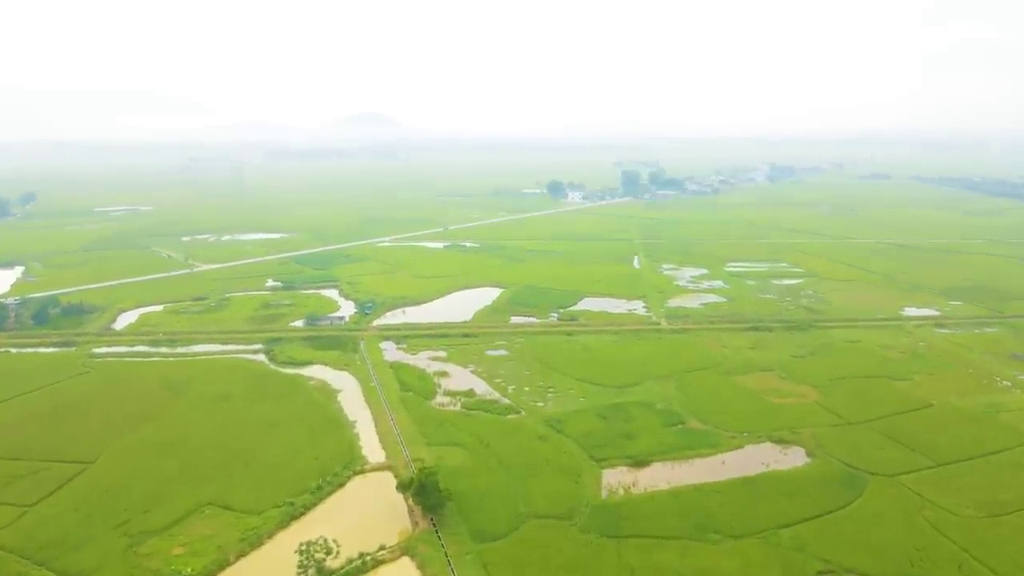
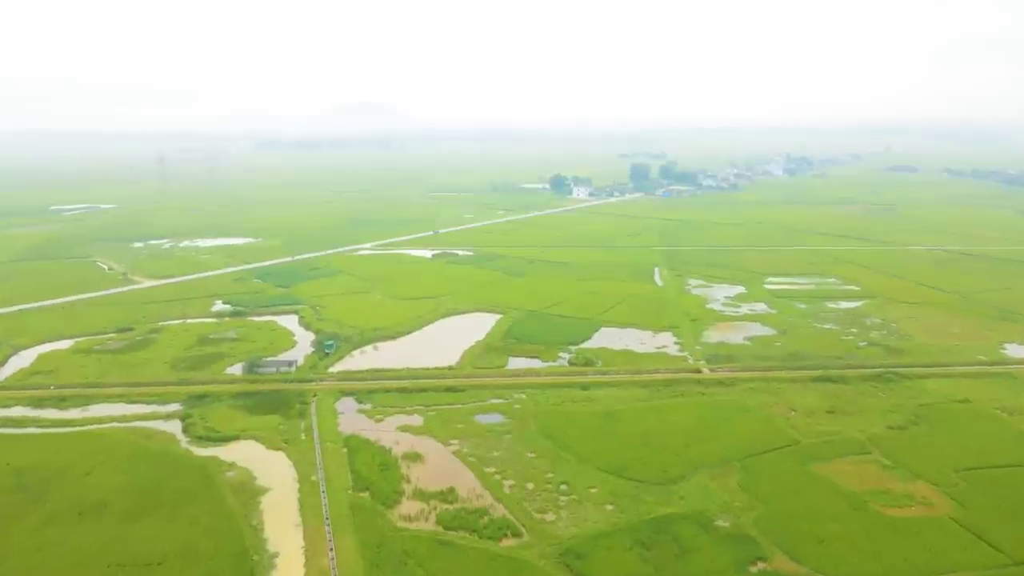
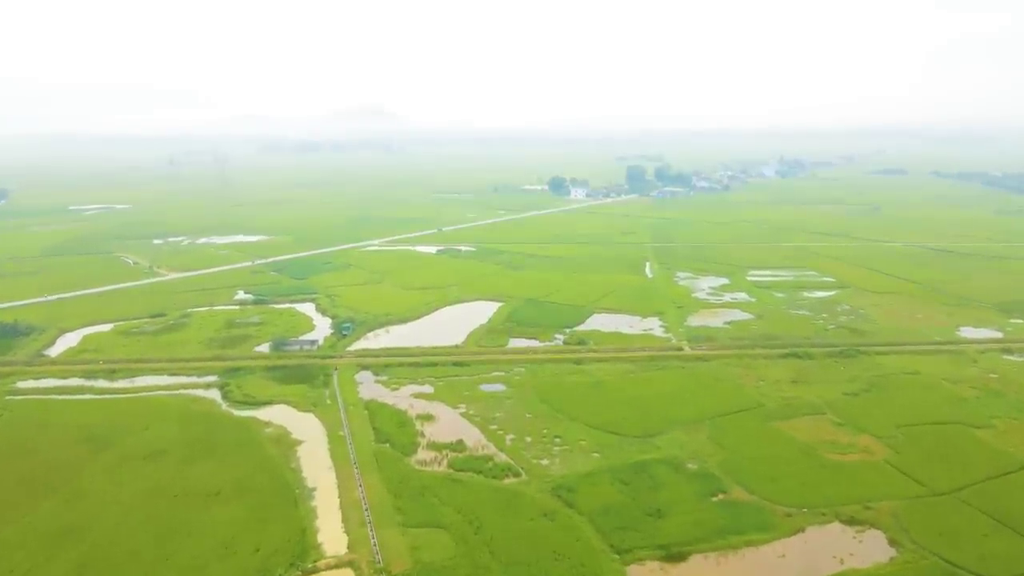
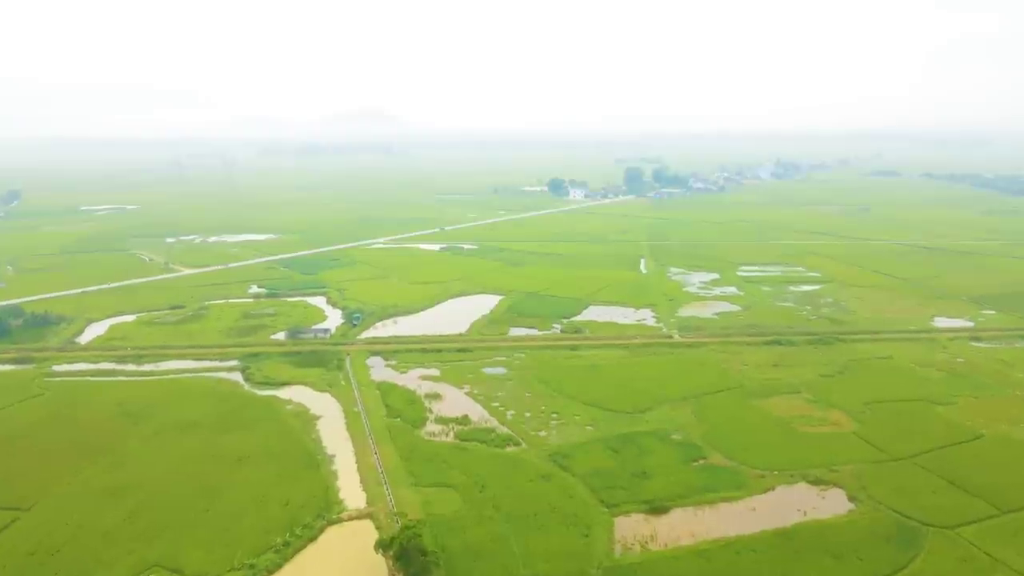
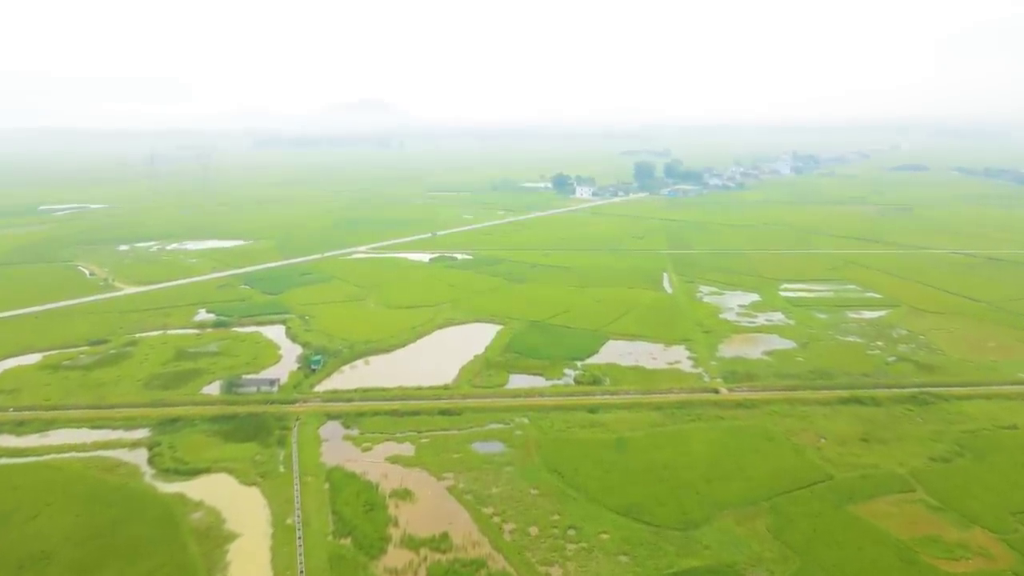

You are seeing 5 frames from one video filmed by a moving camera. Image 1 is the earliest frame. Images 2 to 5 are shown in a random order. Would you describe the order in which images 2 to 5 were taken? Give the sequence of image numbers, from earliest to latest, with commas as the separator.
4, 3, 2, 5
